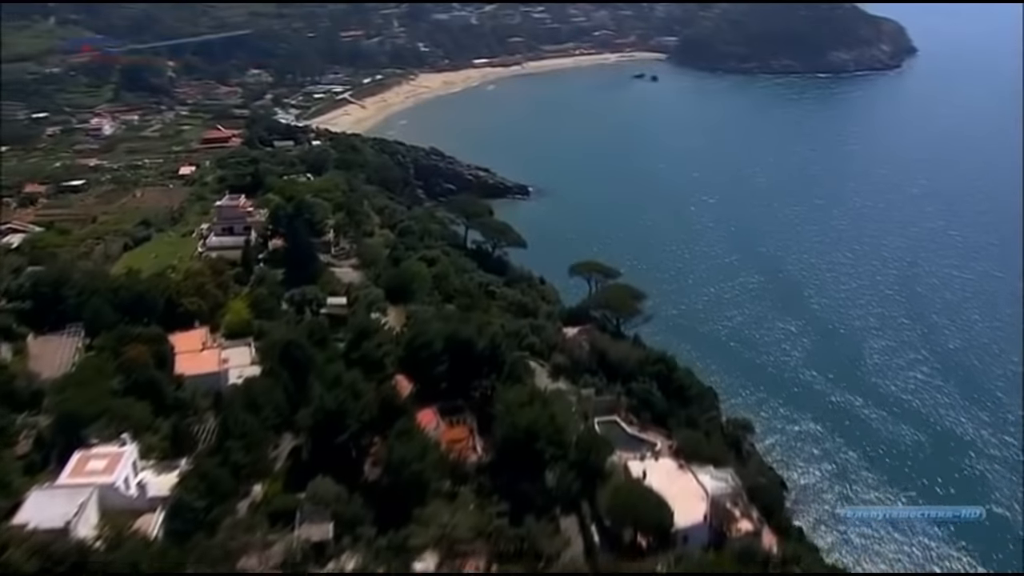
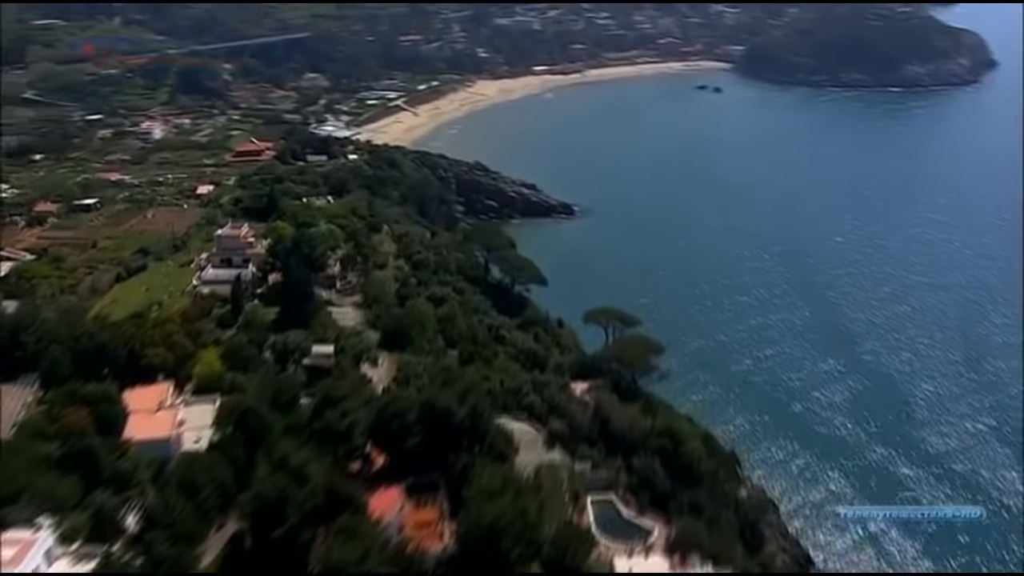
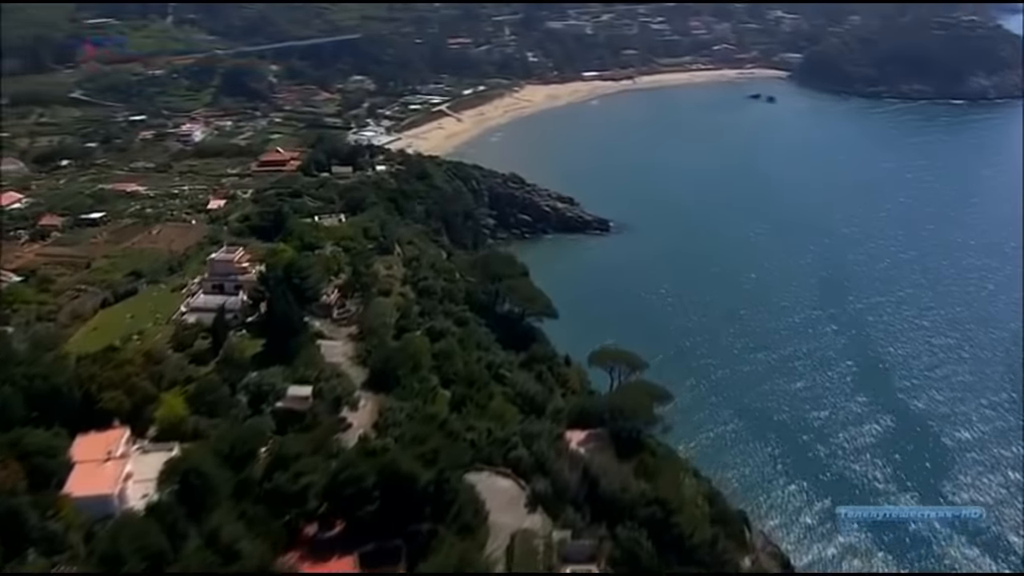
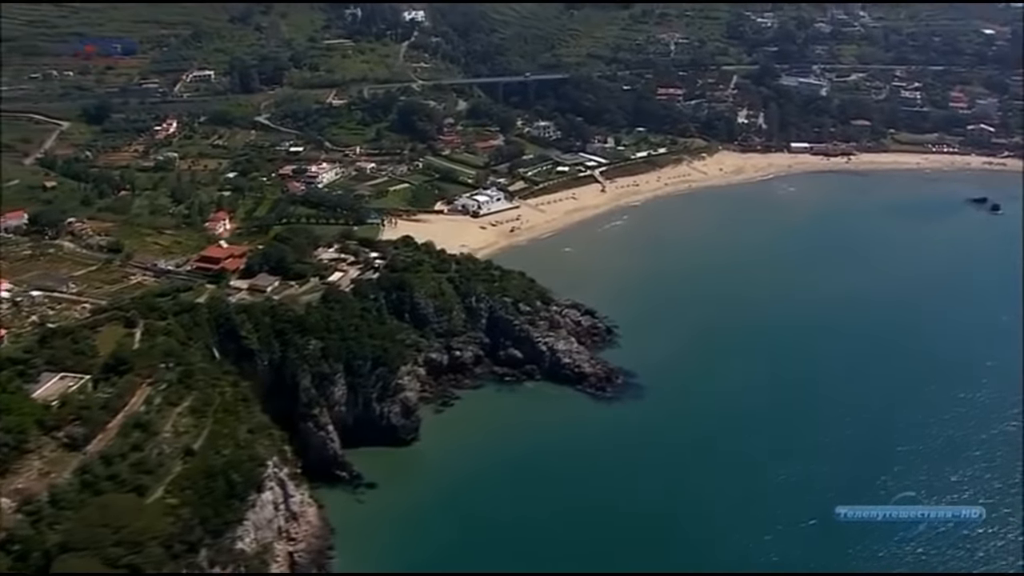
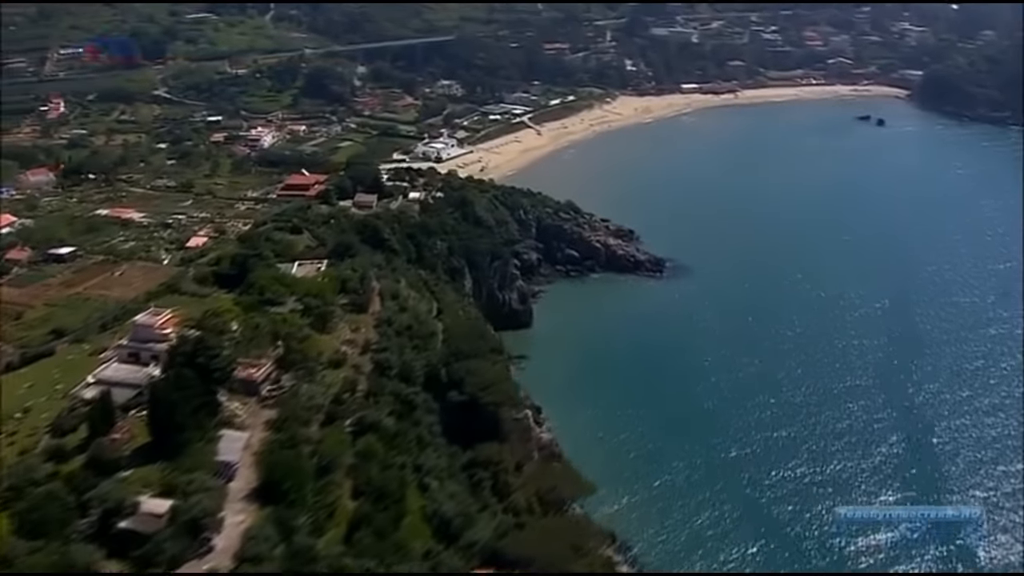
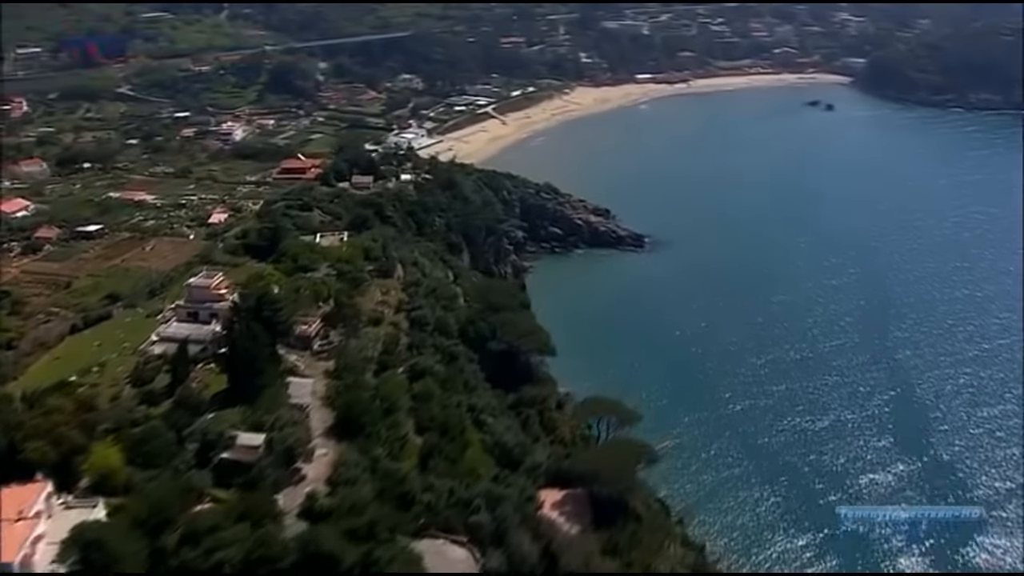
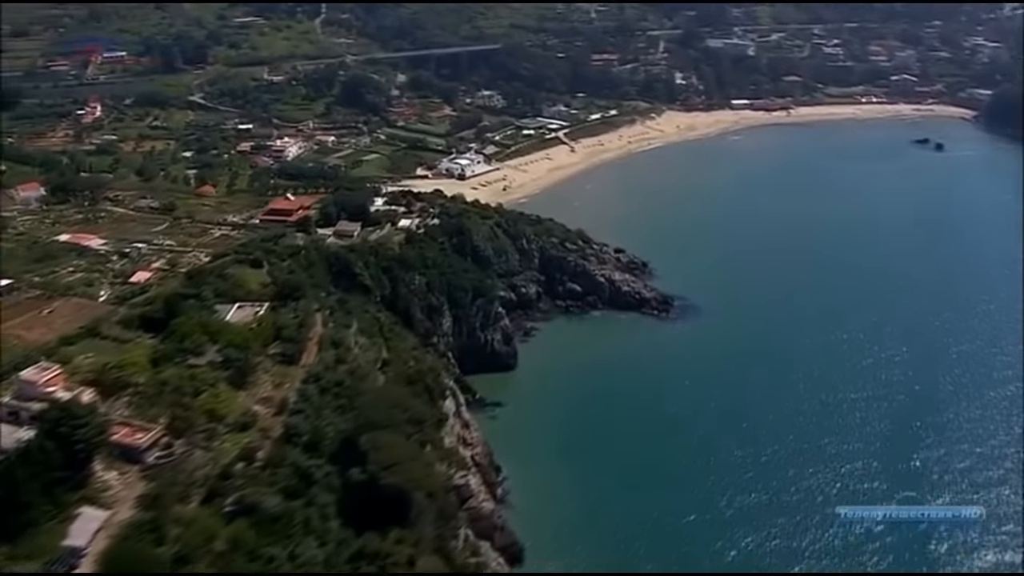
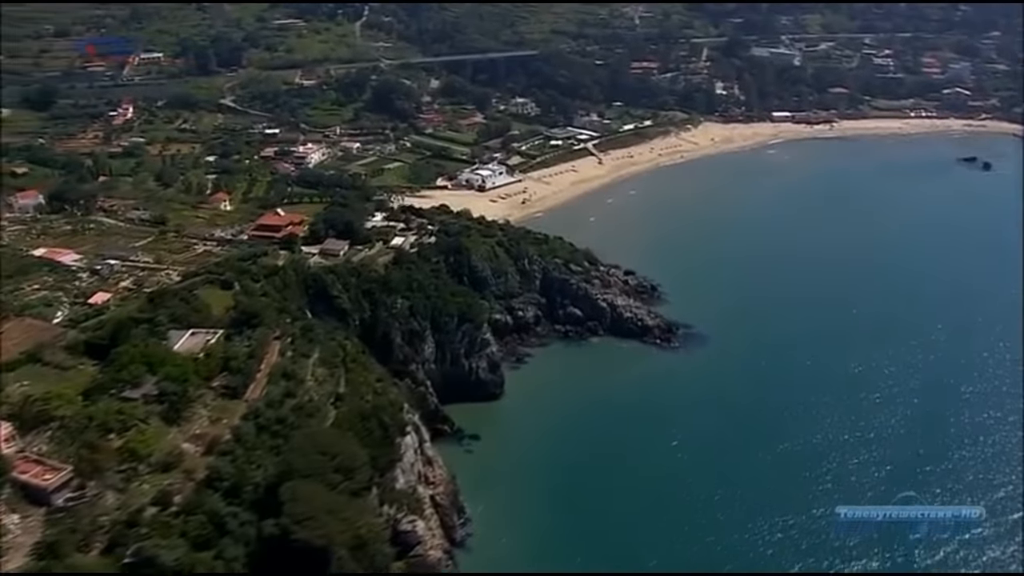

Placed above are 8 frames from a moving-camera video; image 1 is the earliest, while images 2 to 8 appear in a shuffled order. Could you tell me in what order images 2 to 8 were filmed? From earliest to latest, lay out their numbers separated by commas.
2, 3, 6, 5, 7, 8, 4
